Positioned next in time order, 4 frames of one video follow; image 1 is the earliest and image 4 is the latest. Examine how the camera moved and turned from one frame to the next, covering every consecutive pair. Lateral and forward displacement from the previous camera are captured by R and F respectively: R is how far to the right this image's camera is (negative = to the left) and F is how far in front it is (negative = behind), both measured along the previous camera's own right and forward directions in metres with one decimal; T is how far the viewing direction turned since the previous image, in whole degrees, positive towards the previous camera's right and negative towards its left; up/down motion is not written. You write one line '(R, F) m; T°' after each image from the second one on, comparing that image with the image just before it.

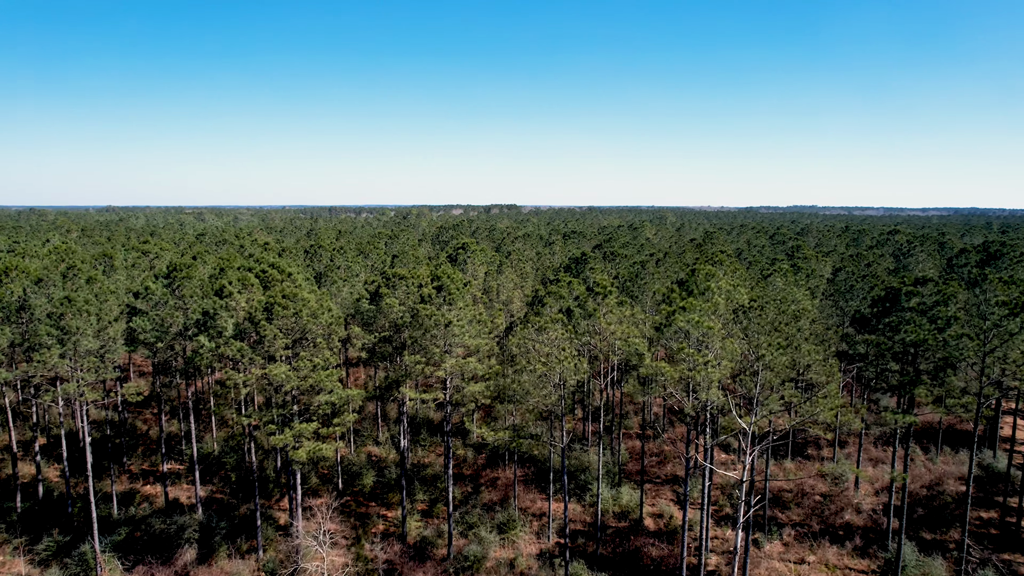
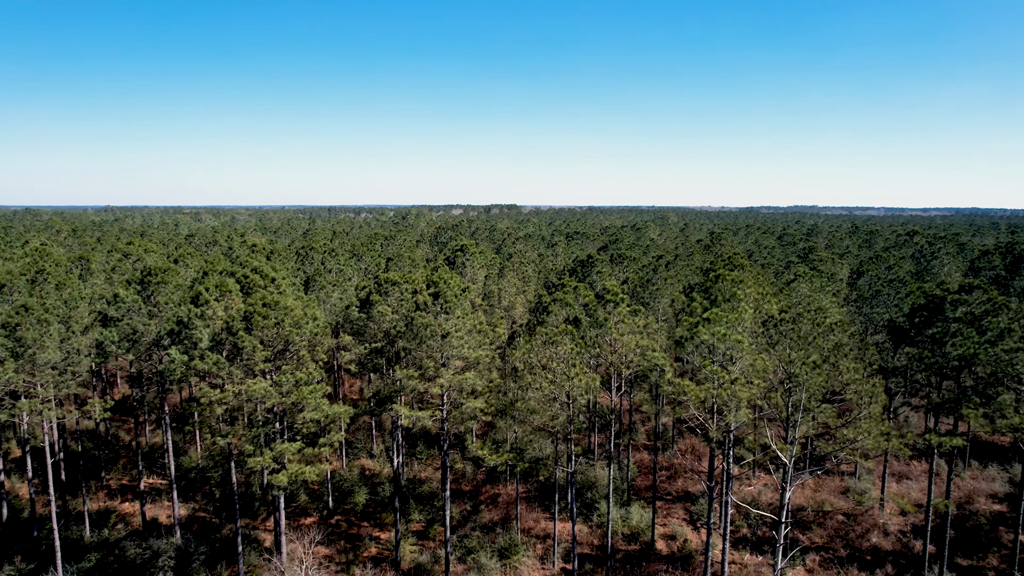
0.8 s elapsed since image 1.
(-0.1, +2.2) m; 0°
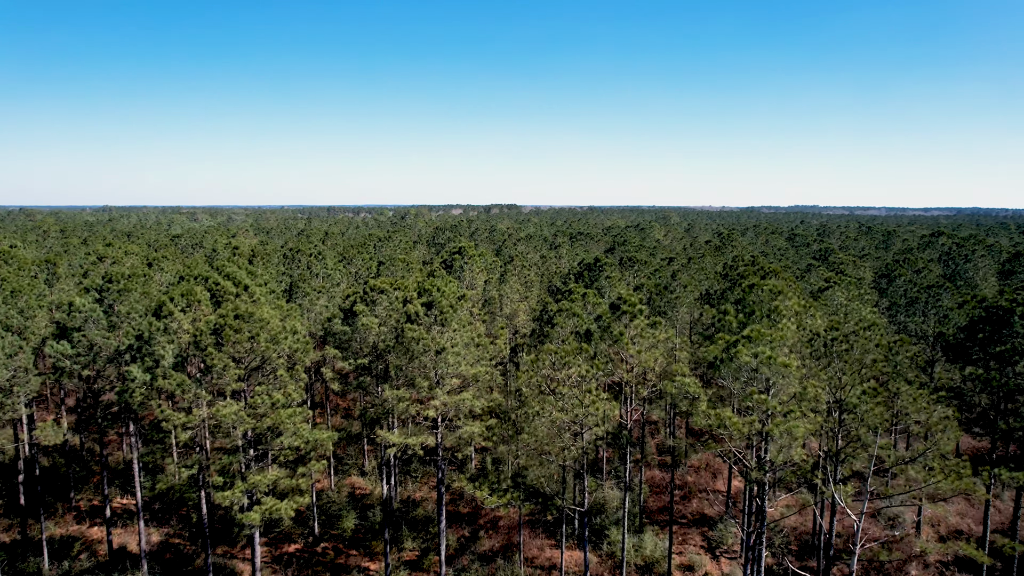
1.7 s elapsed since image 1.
(-0.1, +2.7) m; 0°
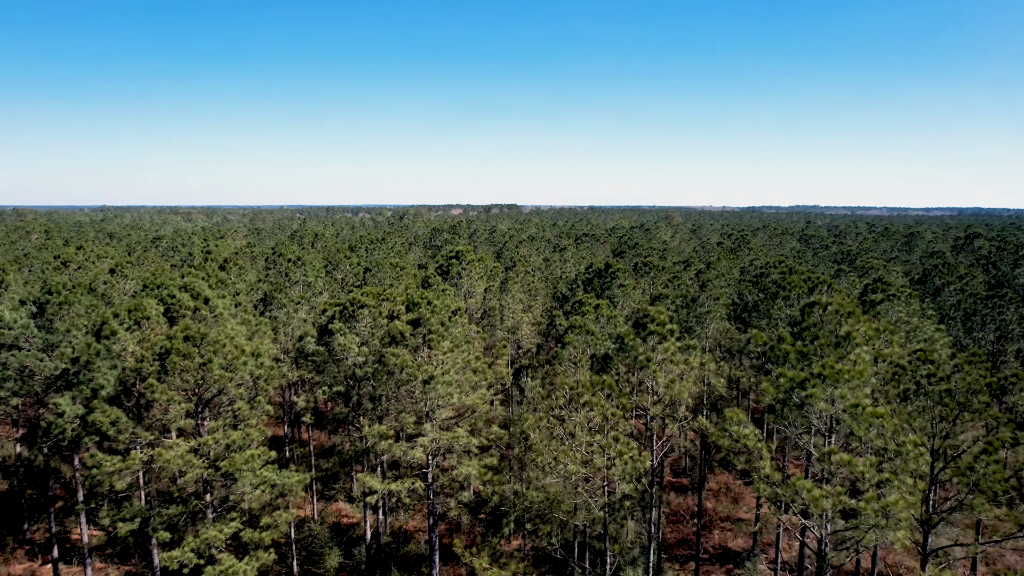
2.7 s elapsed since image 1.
(-0.1, +3.3) m; 0°
